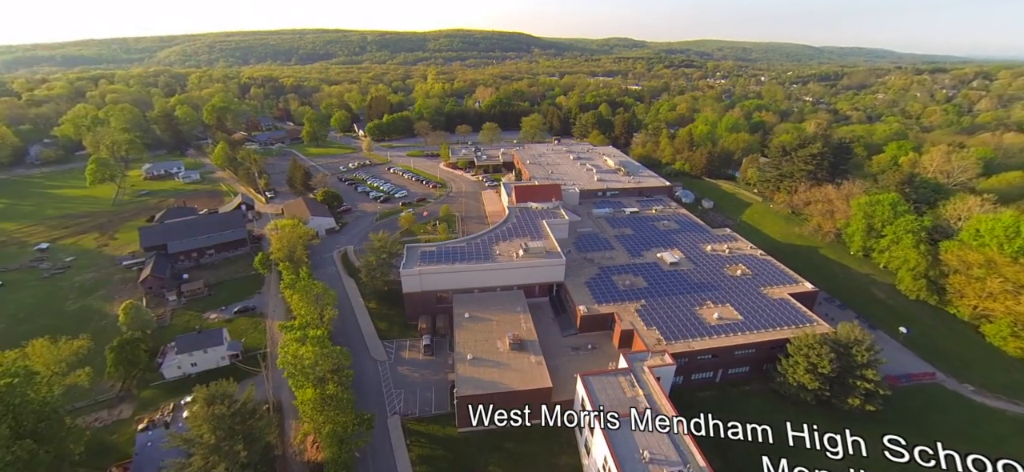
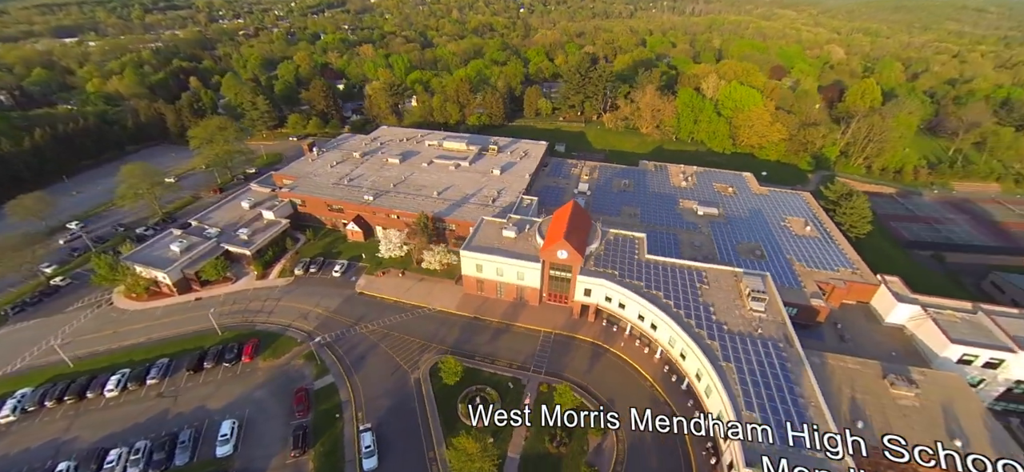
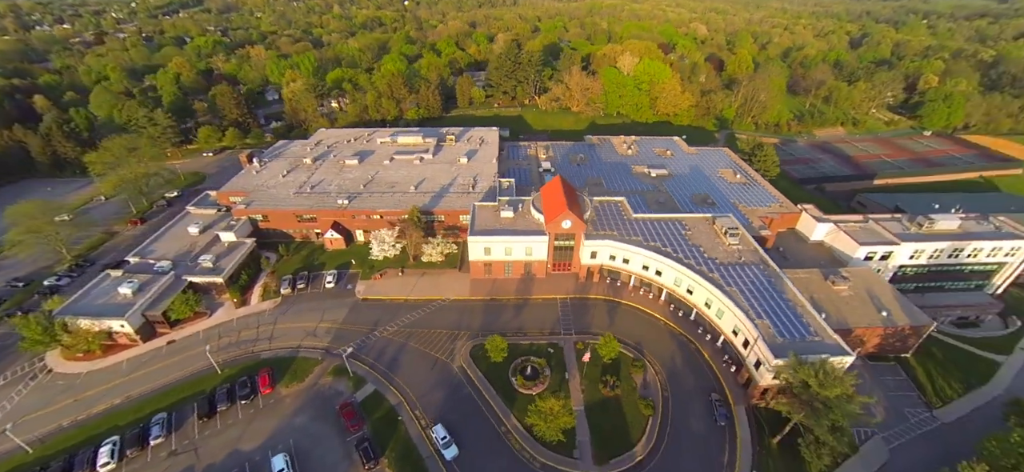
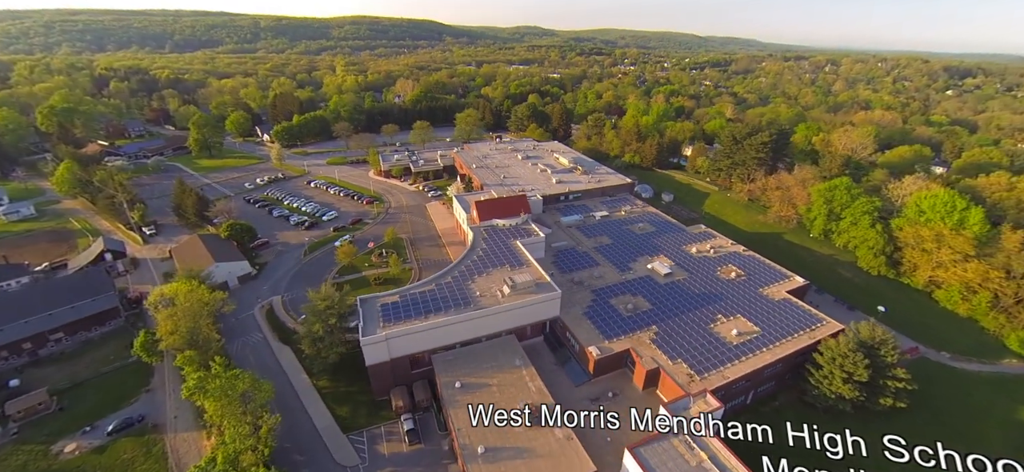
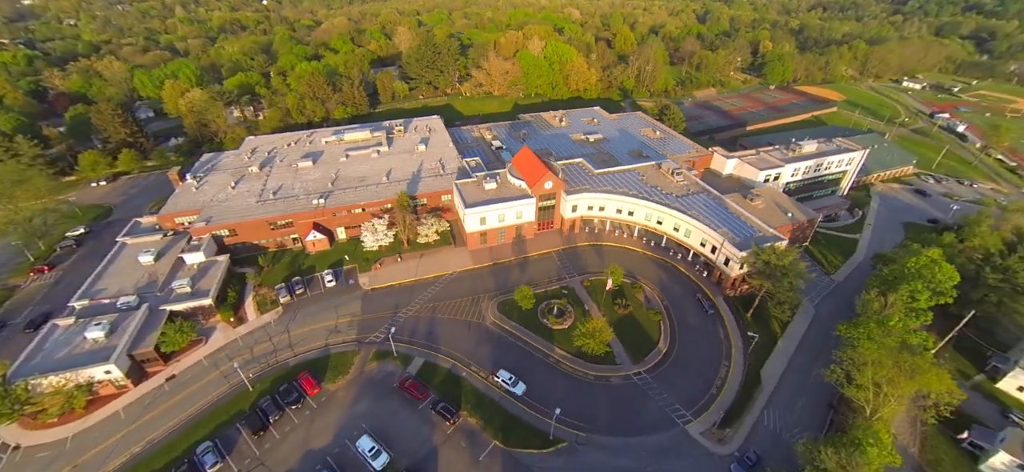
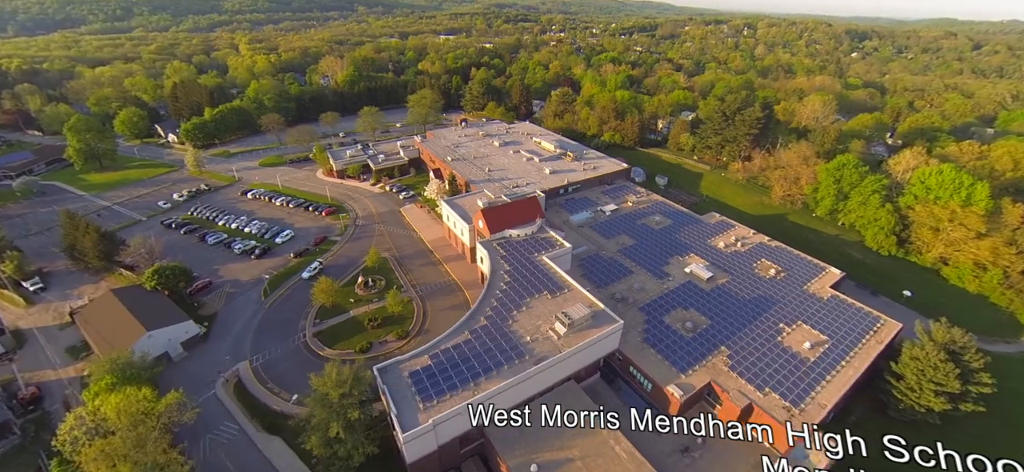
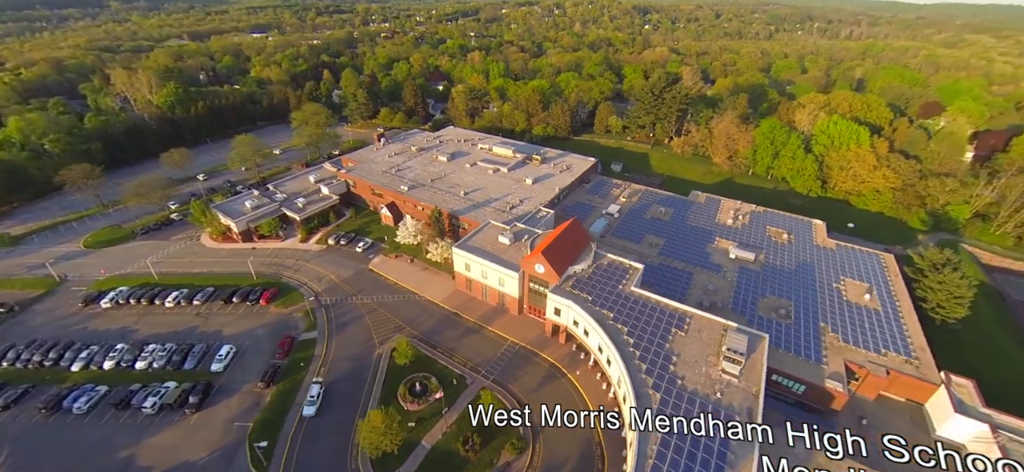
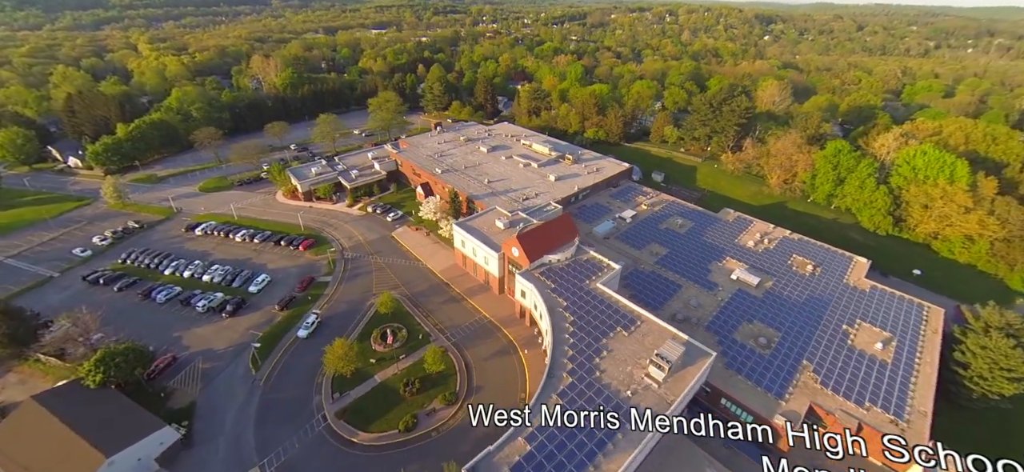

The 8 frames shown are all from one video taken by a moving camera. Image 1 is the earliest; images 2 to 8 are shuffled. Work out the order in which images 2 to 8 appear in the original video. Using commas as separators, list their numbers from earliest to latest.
4, 6, 8, 7, 2, 3, 5
